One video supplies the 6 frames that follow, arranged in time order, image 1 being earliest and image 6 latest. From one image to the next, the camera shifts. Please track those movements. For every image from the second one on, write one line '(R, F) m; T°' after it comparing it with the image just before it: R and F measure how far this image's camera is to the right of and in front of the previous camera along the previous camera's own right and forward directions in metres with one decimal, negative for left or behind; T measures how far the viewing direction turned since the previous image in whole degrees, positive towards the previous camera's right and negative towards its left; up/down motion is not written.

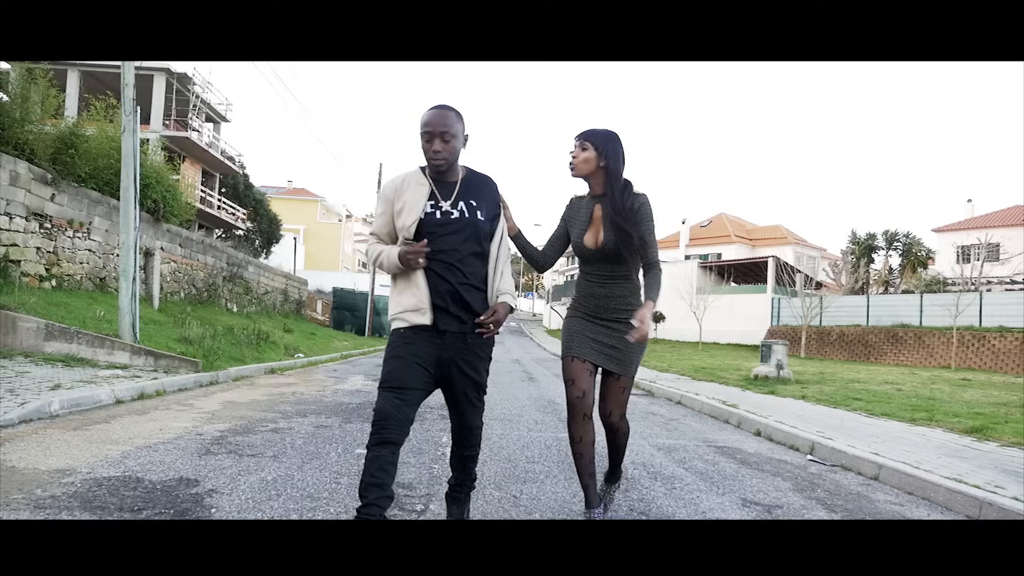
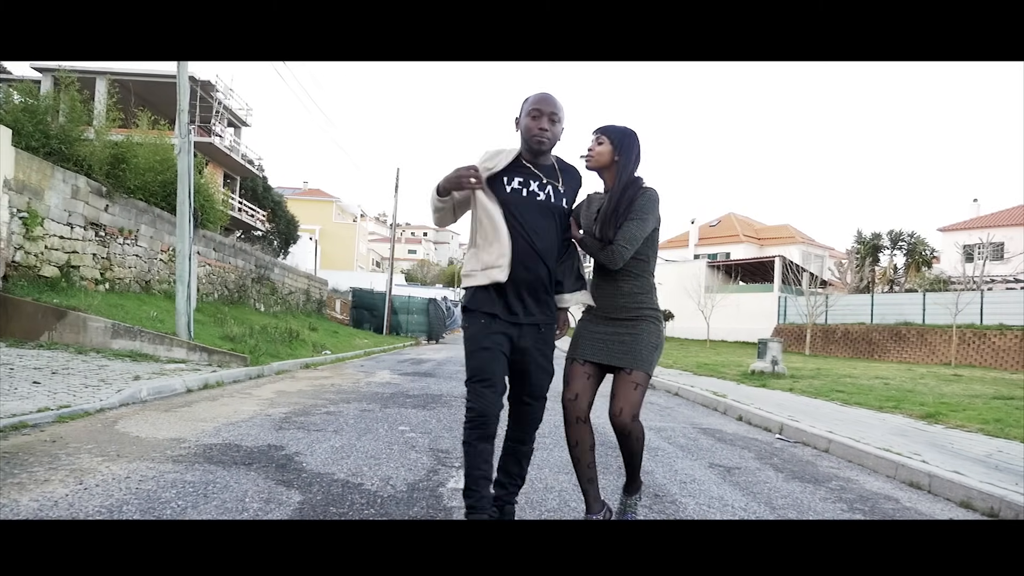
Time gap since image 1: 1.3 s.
(0.0, -1.0) m; -1°
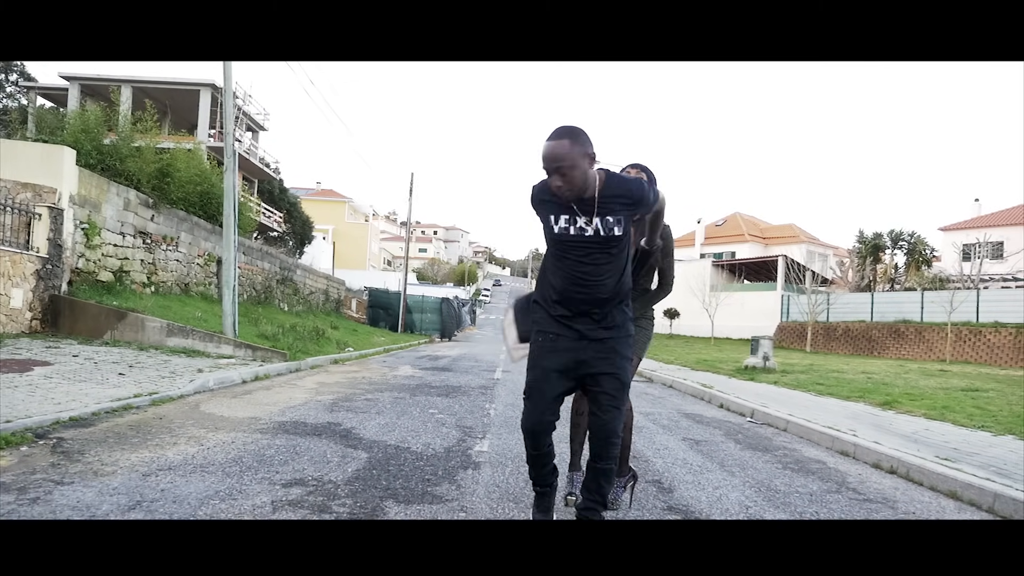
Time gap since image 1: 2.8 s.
(0.0, -1.1) m; -1°
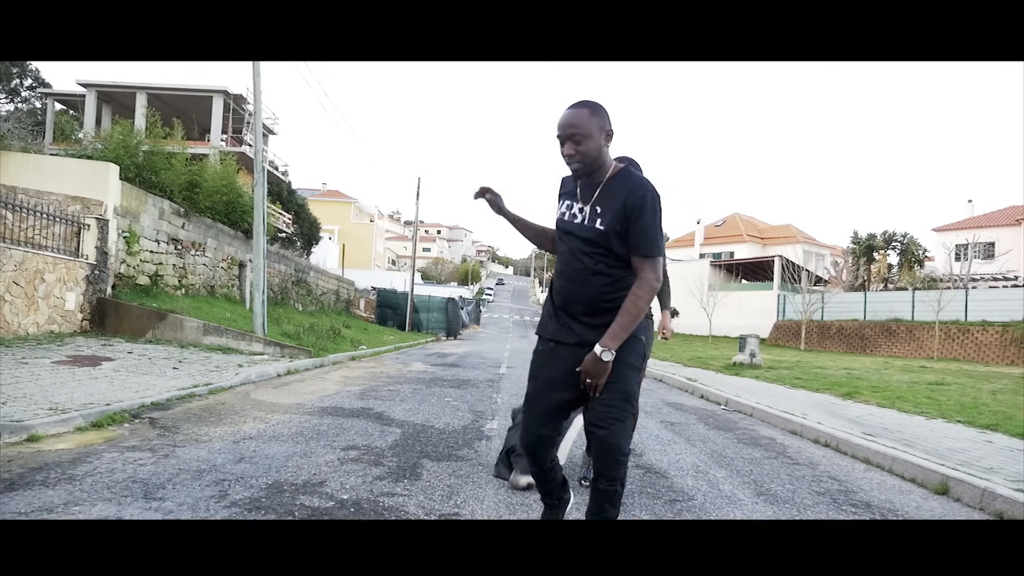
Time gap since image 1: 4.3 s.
(0.0, -1.1) m; 0°
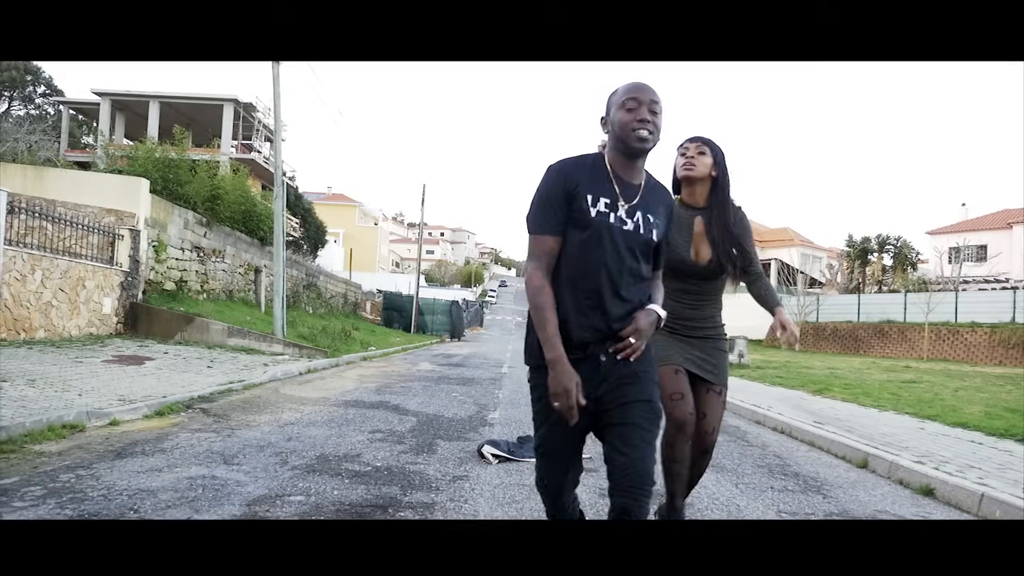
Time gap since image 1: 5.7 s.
(0.0, -0.9) m; 0°
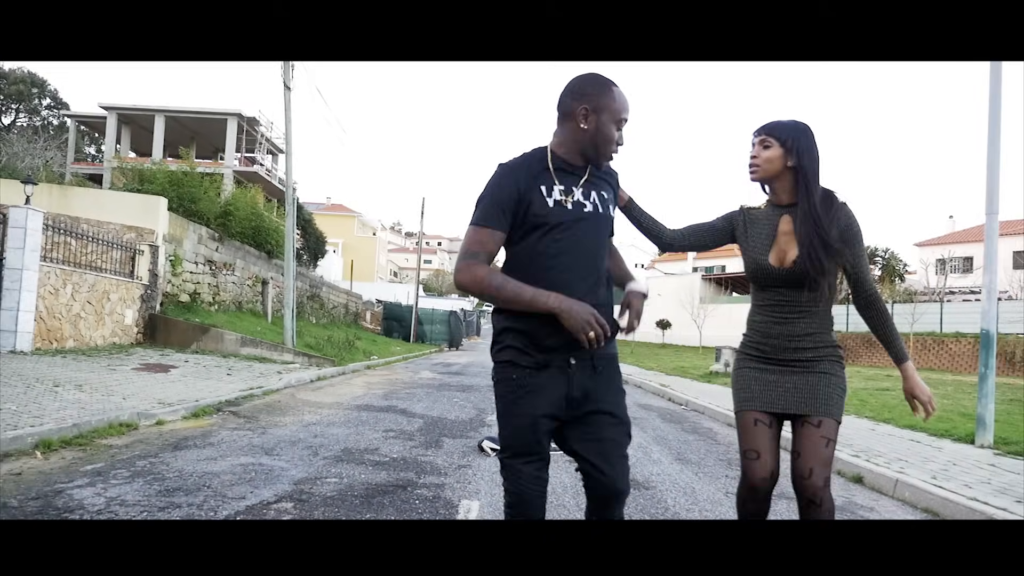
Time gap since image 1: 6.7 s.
(0.0, -0.8) m; 0°
